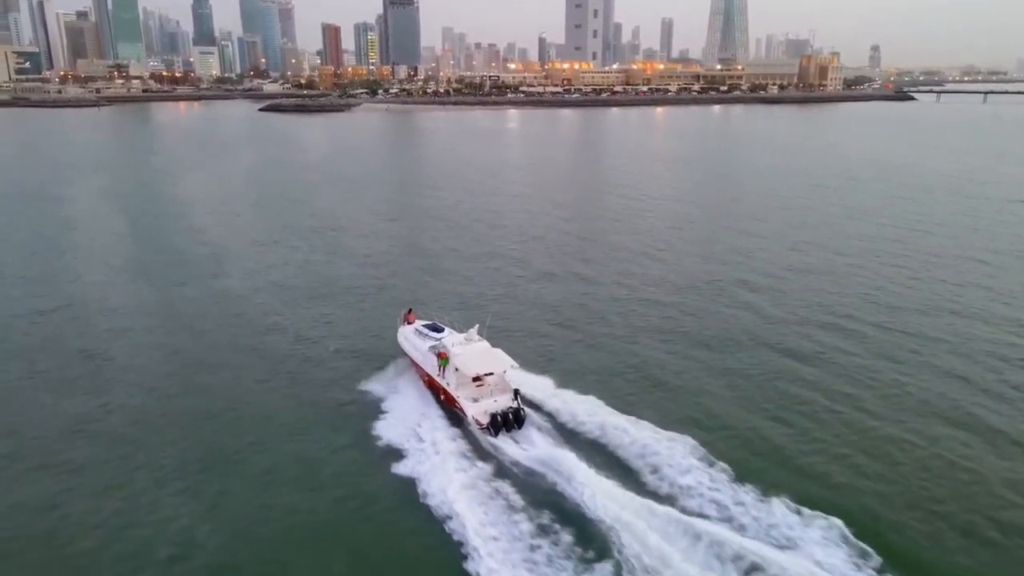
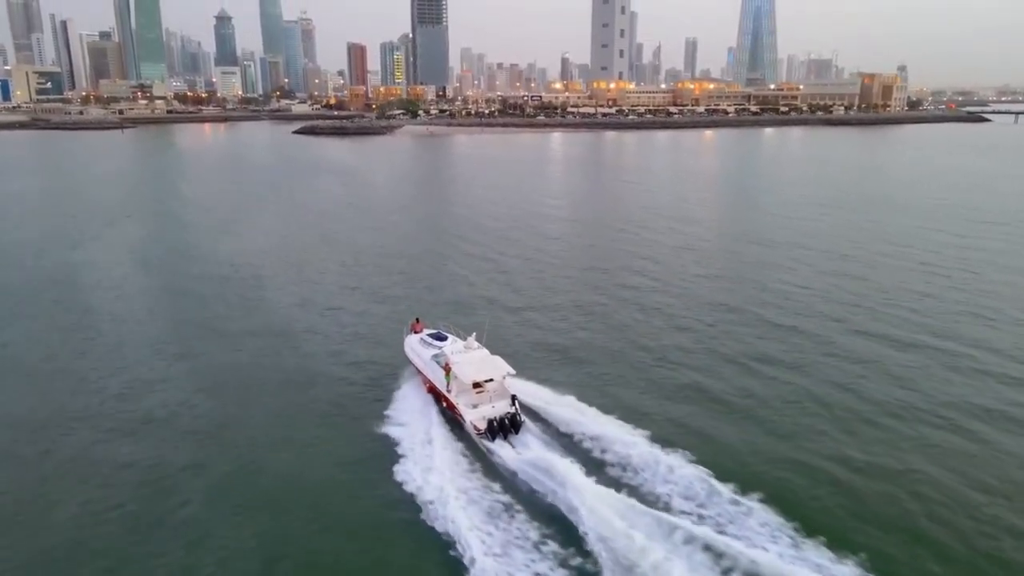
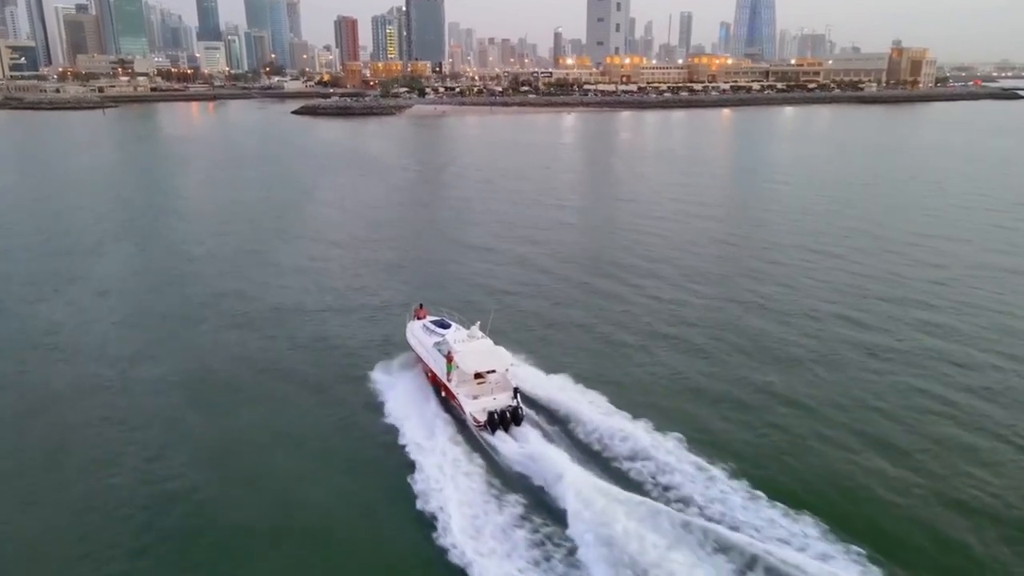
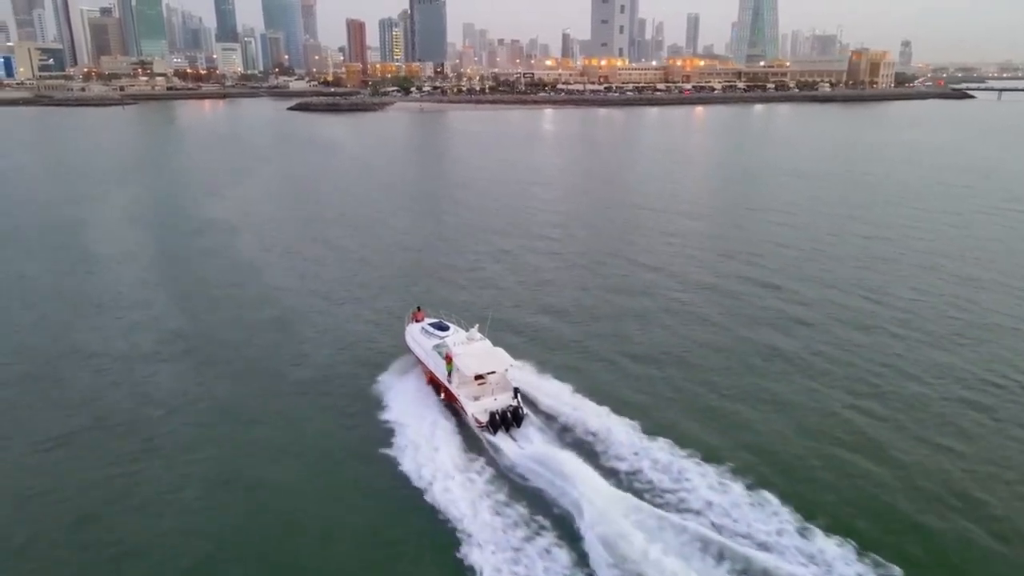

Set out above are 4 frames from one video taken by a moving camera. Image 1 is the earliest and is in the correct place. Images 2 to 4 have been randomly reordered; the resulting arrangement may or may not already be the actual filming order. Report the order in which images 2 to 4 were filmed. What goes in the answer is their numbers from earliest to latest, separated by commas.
4, 2, 3
